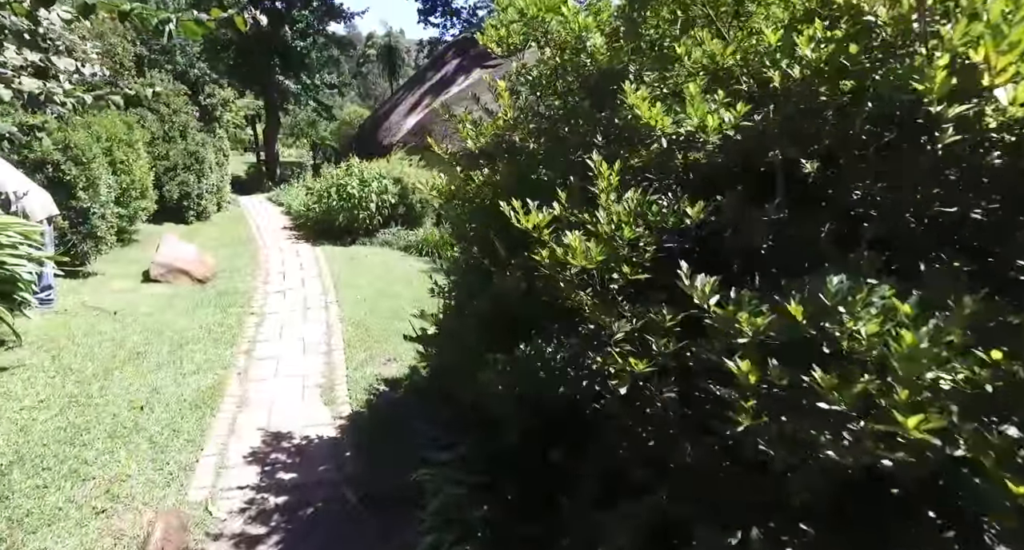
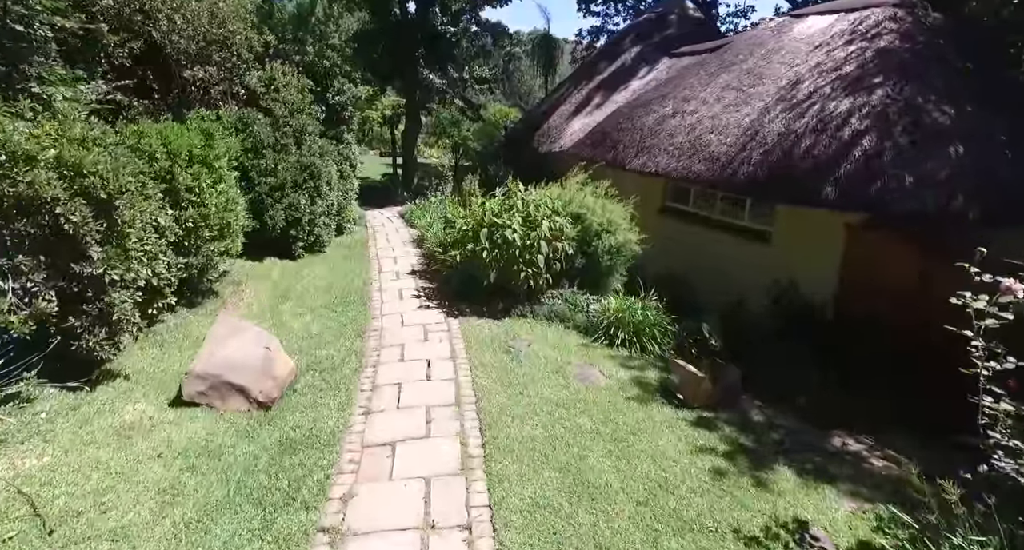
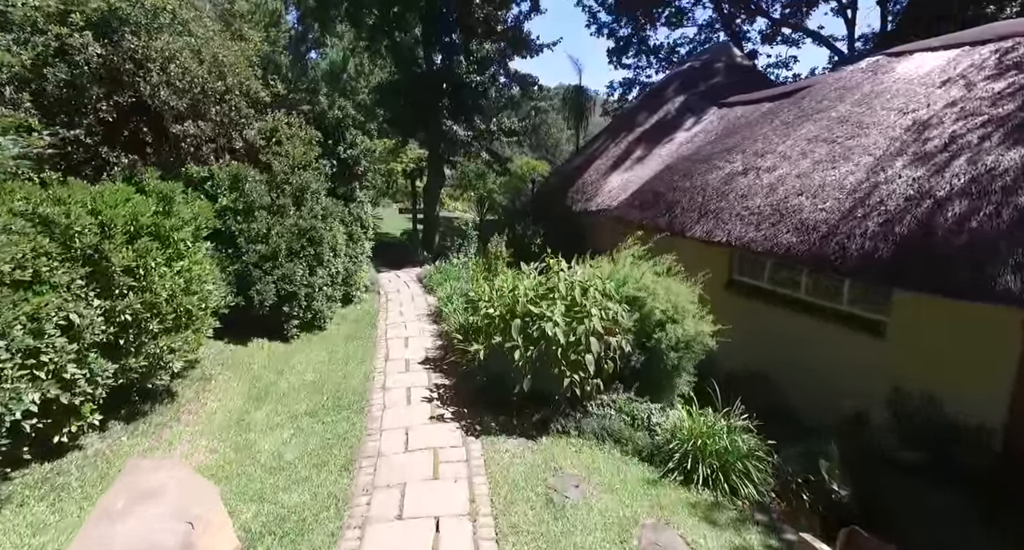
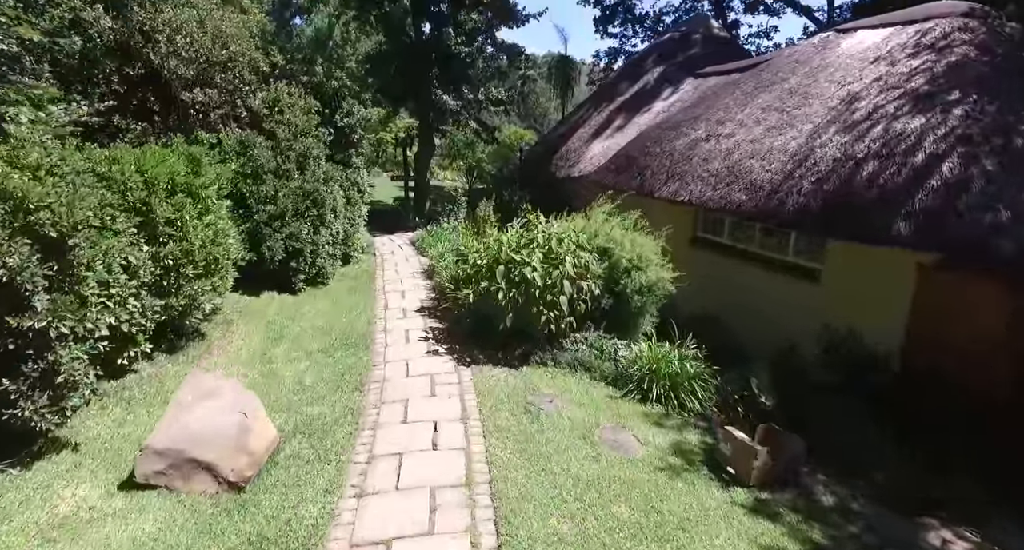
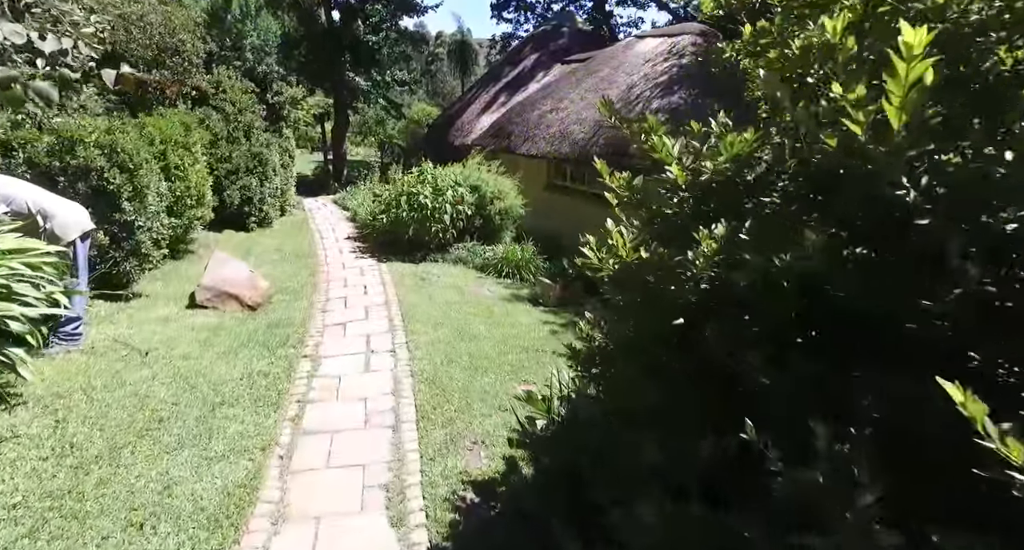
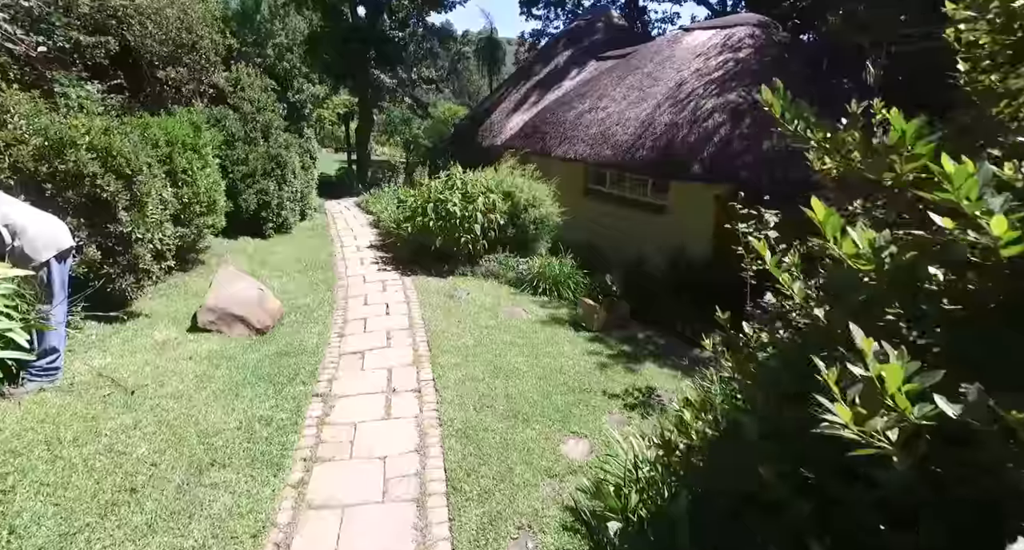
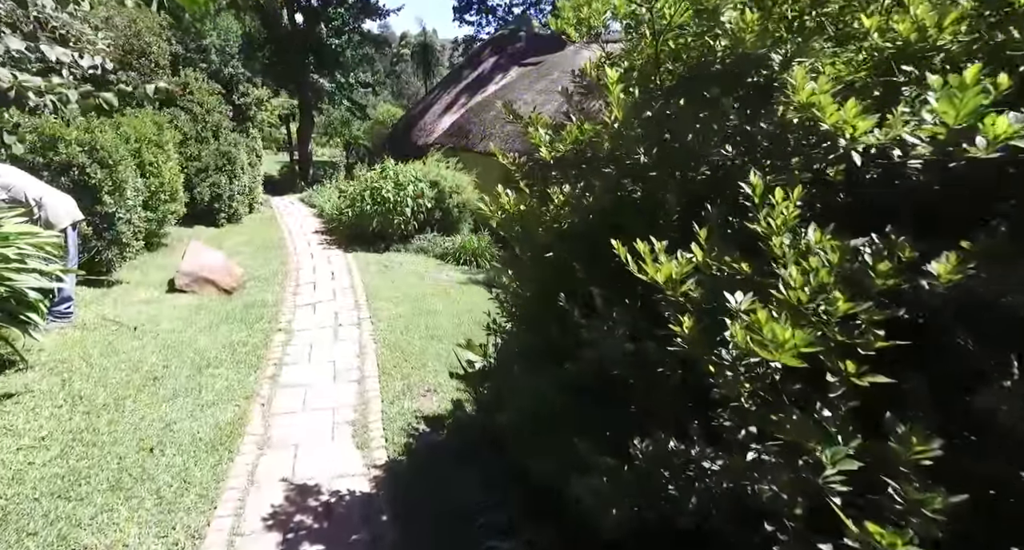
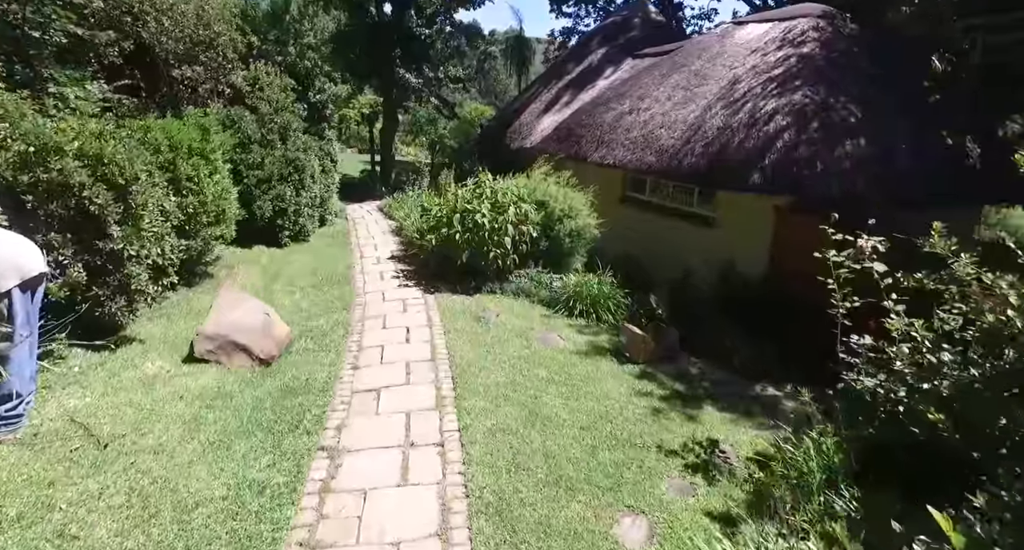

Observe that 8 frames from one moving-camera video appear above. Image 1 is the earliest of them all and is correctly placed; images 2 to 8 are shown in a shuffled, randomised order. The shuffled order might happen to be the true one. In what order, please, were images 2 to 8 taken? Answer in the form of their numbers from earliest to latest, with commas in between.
7, 5, 6, 8, 2, 4, 3
